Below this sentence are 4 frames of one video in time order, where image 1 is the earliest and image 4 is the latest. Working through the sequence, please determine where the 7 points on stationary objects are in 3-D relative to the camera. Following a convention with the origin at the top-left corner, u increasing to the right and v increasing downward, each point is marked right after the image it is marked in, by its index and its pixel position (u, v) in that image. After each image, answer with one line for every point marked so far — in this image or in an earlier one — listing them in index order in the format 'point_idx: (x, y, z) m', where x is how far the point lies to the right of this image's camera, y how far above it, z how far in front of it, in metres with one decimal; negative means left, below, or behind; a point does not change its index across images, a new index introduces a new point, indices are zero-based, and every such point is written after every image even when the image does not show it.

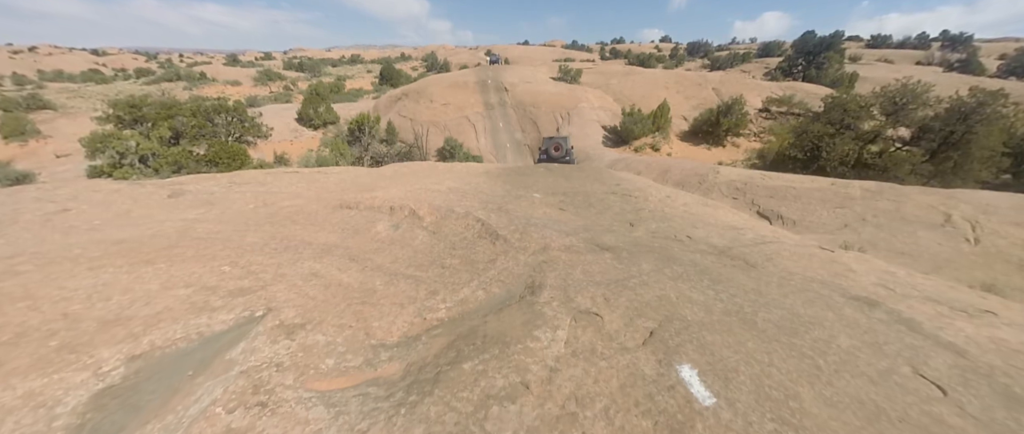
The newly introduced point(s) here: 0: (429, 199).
0: (-1.7, +0.4, +7.2) m
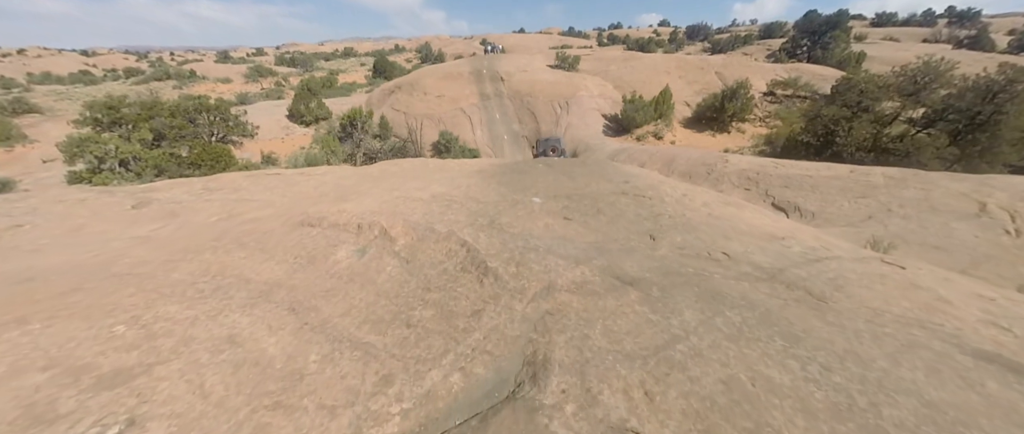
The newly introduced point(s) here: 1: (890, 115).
0: (-1.8, +0.1, +6.0) m
1: (+15.2, +4.2, +14.4) m
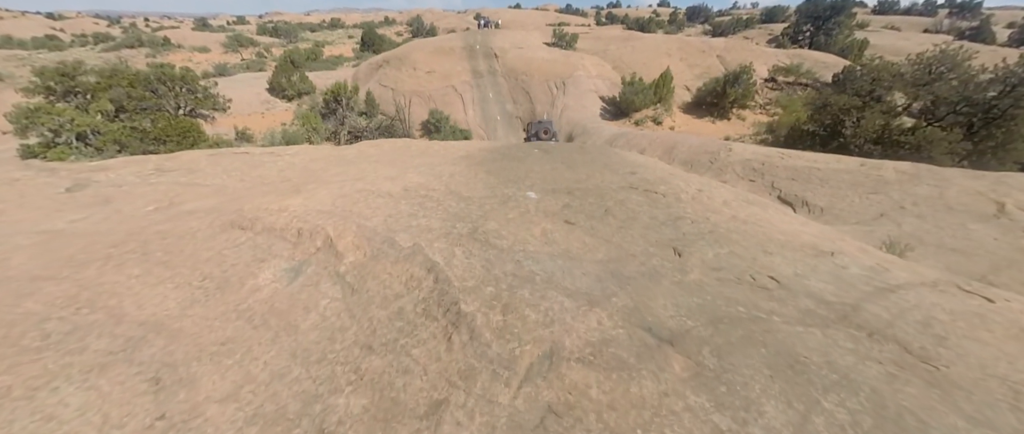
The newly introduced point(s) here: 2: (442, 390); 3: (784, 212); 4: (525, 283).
0: (-2.0, 0.0, +4.7) m
1: (+14.9, +4.2, +13.3) m
2: (-0.4, -1.0, +2.2) m
3: (+5.9, +0.1, +7.6) m
4: (+0.1, -0.6, +3.2) m
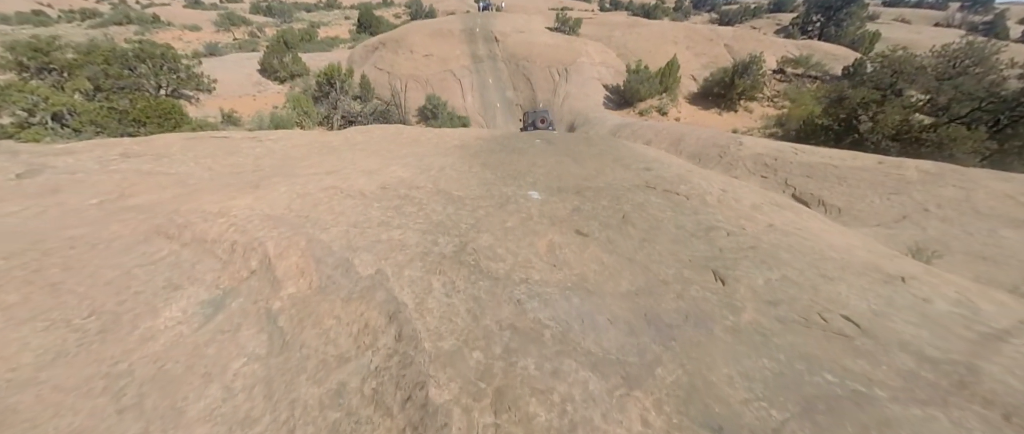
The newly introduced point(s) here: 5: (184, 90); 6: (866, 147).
0: (-2.0, -0.1, +3.7) m
1: (+14.9, +4.1, +12.3) m
2: (-0.5, -1.2, +1.2) m
3: (+5.8, 0.0, +6.7) m
4: (+0.1, -0.8, +2.2) m
5: (-18.1, +6.8, +19.1) m
6: (+13.4, +2.5, +12.6) m
